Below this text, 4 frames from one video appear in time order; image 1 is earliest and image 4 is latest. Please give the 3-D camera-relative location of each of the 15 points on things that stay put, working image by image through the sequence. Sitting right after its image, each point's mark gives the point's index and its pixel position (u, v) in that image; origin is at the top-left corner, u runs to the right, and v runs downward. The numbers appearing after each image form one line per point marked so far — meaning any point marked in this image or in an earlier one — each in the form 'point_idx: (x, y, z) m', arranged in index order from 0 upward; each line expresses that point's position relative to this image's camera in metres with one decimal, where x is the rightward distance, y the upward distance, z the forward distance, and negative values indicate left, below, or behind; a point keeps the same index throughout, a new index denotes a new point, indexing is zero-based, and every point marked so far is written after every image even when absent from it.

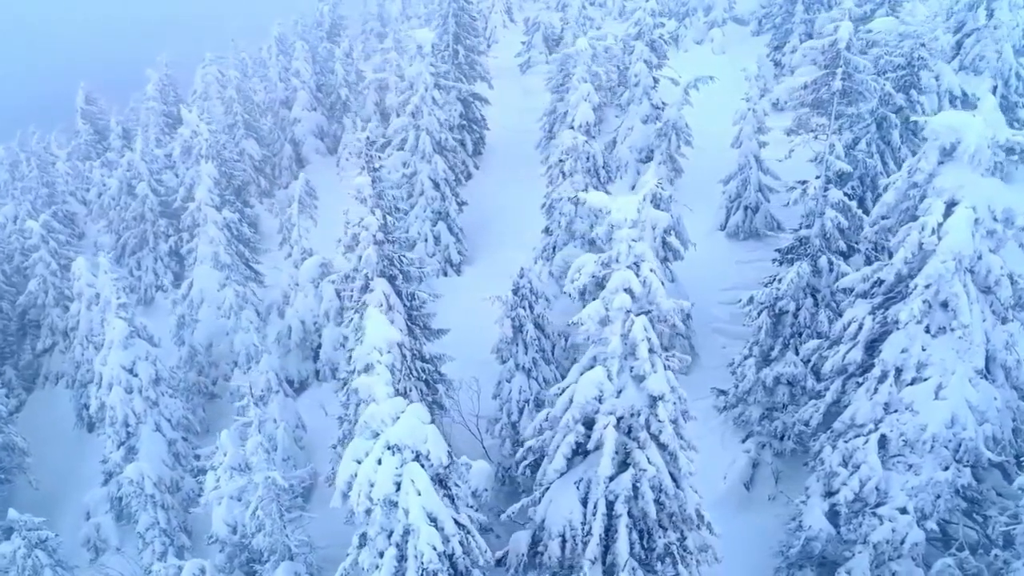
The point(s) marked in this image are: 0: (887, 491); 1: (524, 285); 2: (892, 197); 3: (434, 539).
0: (+7.5, -4.1, +12.0) m
1: (+0.5, +0.1, +18.6) m
2: (+7.6, +1.8, +11.9) m
3: (-1.2, -3.9, +9.3) m
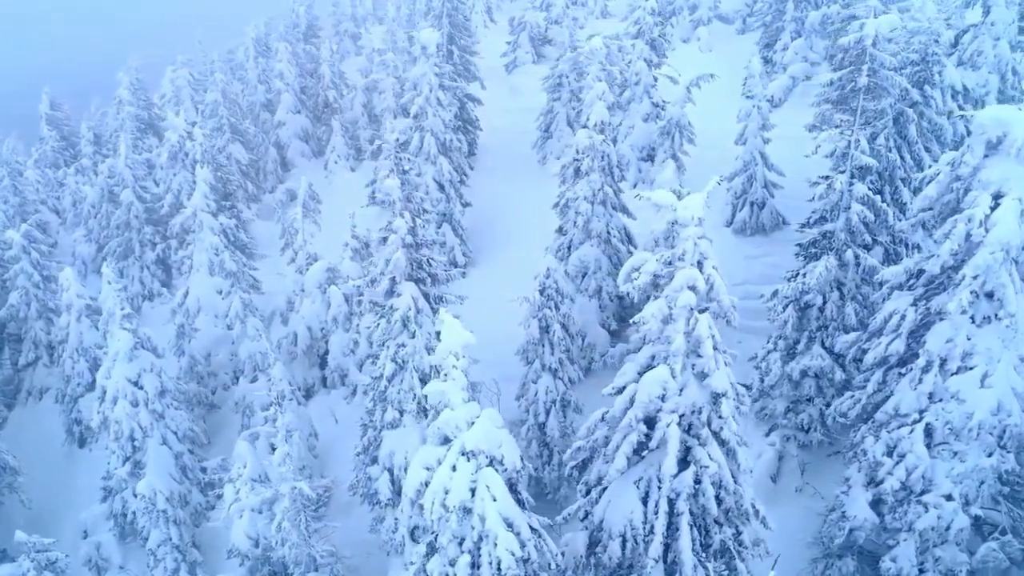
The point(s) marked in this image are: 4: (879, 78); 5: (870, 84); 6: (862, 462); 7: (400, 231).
0: (+8.6, -3.9, +12.2) m
1: (+1.2, +0.1, +18.6) m
2: (+8.5, +2.0, +12.1) m
3: (0.0, -3.9, +9.1) m
4: (+9.9, +5.6, +15.9) m
5: (+9.7, +5.5, +16.0) m
6: (+8.1, -4.0, +13.8) m
7: (-3.0, +1.5, +16.4) m
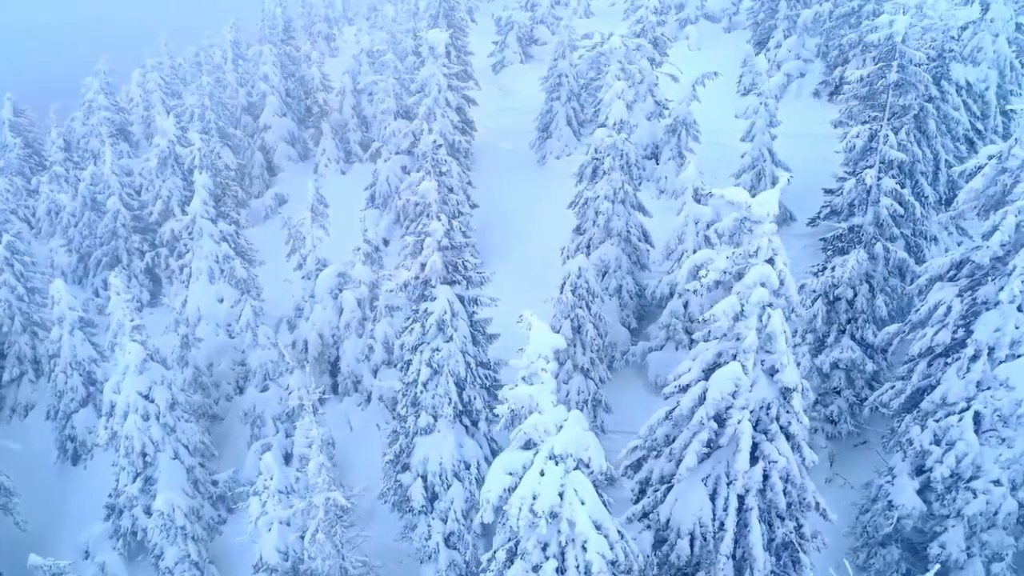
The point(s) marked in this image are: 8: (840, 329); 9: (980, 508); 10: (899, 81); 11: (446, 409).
0: (+9.8, -3.7, +12.5) m
1: (+2.1, +0.1, +18.5) m
2: (+9.6, +2.2, +12.4) m
3: (+1.4, -3.9, +9.1) m
4: (+10.7, +5.8, +16.3) m
5: (+10.5, +5.7, +16.3) m
6: (+9.2, -3.8, +14.0) m
7: (-2.1, +1.4, +16.2) m
8: (+9.5, -1.2, +17.3) m
9: (+9.7, -4.5, +12.3) m
10: (+10.6, +5.7, +16.4) m
11: (-1.9, -3.4, +16.9) m
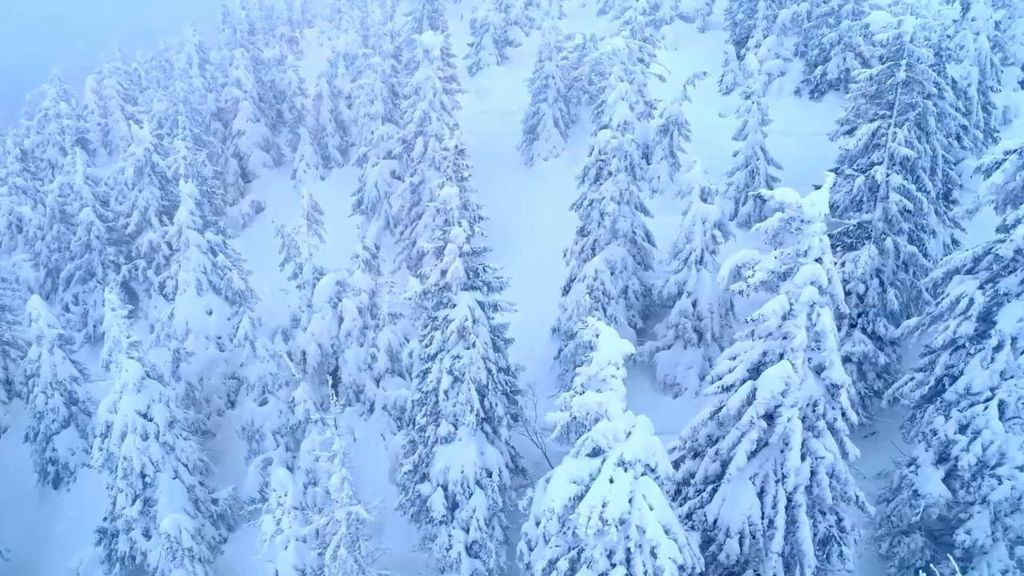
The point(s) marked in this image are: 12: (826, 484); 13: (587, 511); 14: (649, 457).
0: (+10.7, -3.5, +12.9) m
1: (+2.6, 0.0, +18.5) m
2: (+10.3, +2.3, +12.7) m
3: (+2.4, -4.0, +9.0) m
4: (+11.1, +6.0, +16.7) m
5: (+10.9, +5.9, +16.8) m
6: (+10.0, -3.7, +14.4) m
7: (-1.6, +1.3, +16.0) m
8: (+10.0, -1.0, +17.7) m
9: (+10.6, -4.4, +12.7) m
10: (+10.9, +5.8, +16.8) m
11: (-1.2, -3.6, +16.7) m
12: (+5.8, -3.6, +10.9) m
13: (+1.1, -3.4, +9.0) m
14: (+2.1, -2.6, +9.3) m
